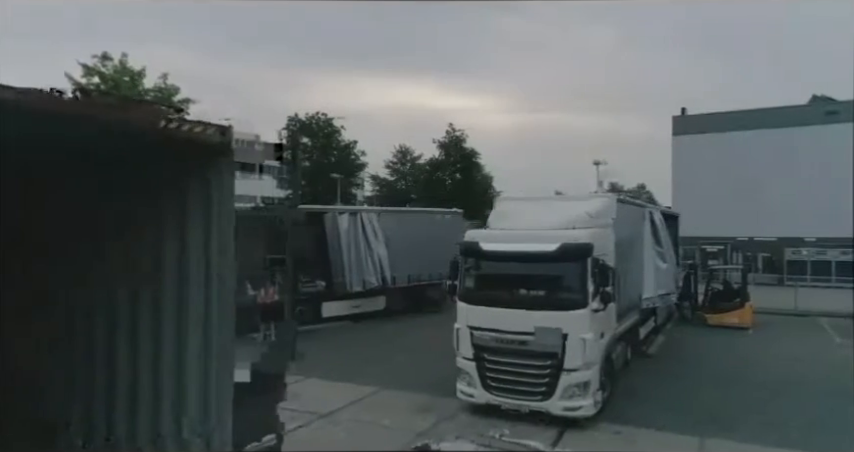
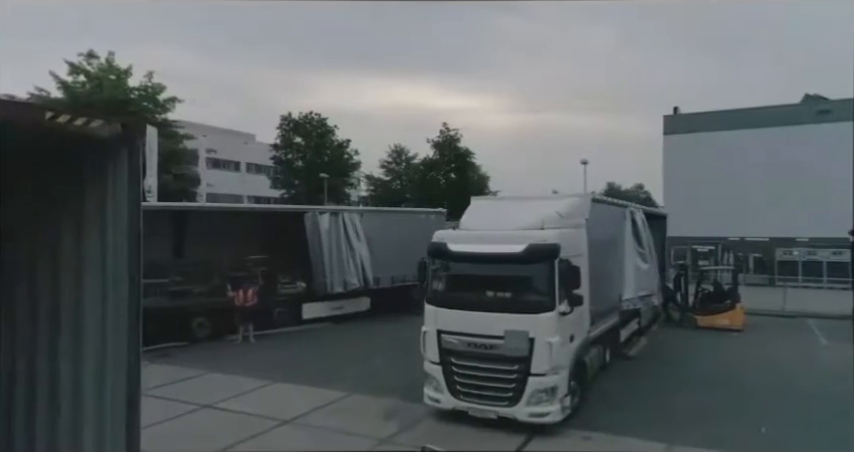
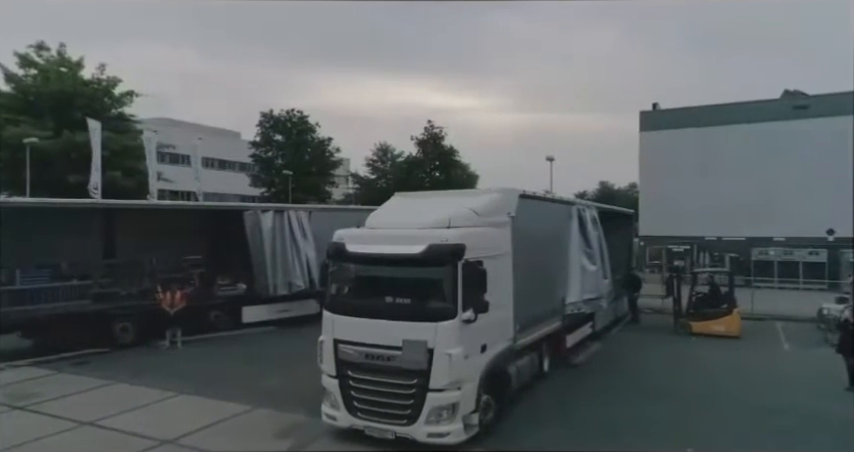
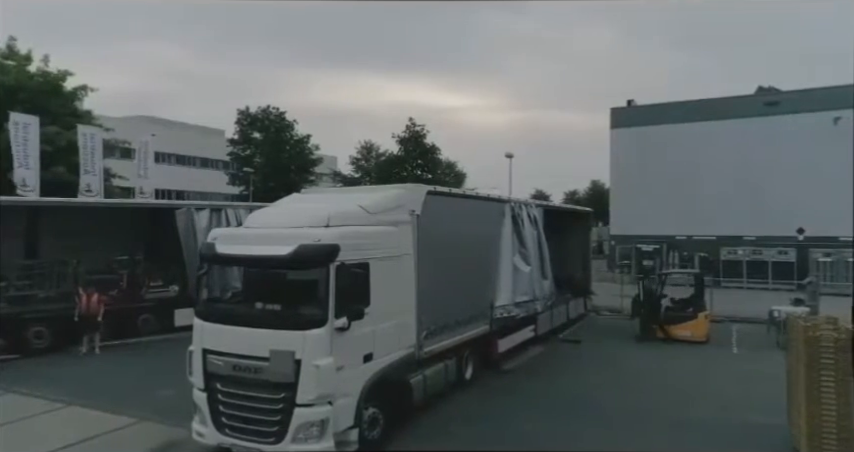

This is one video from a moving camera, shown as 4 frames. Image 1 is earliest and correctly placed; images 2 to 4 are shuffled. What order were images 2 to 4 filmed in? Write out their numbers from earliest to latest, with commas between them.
2, 3, 4
